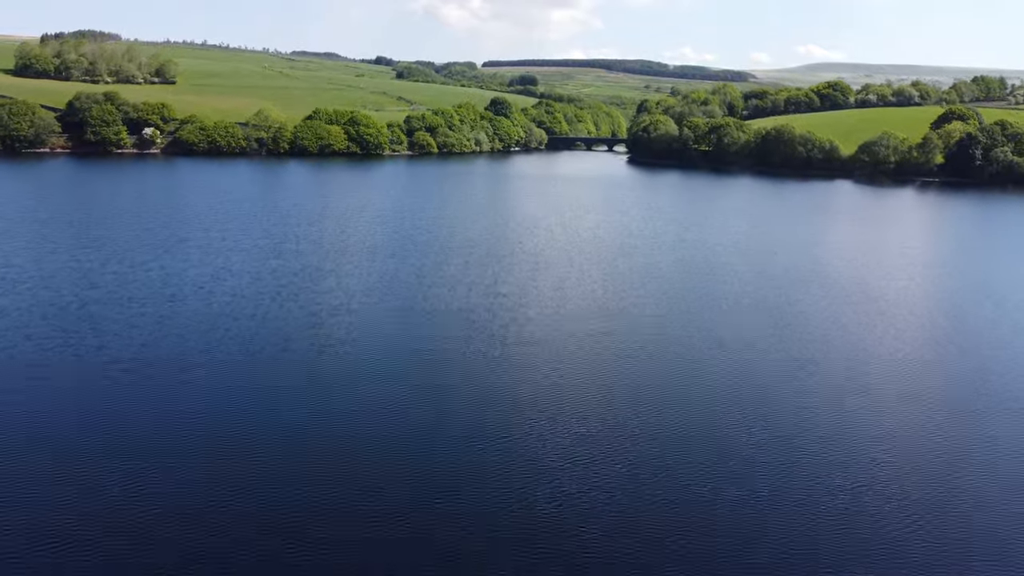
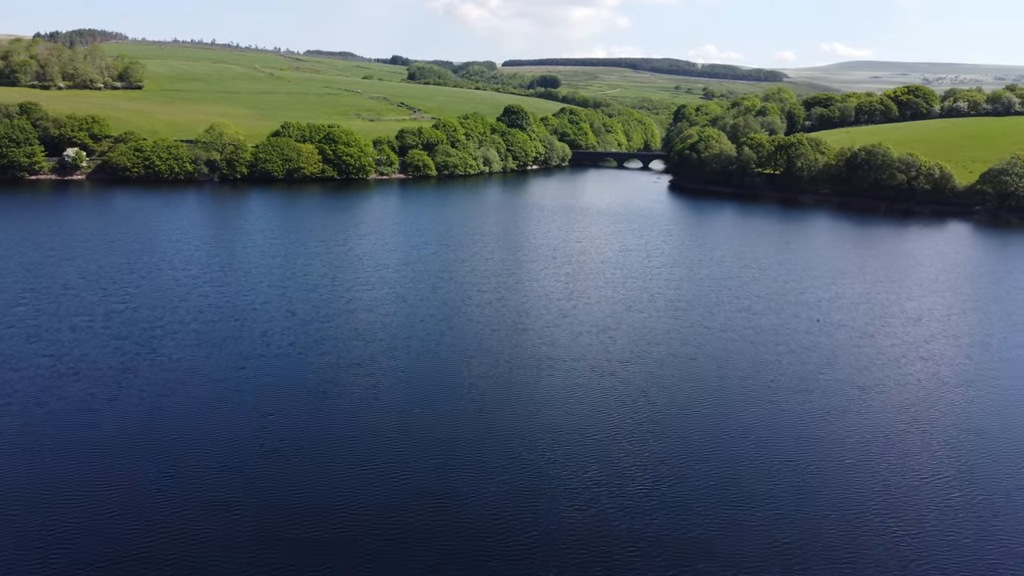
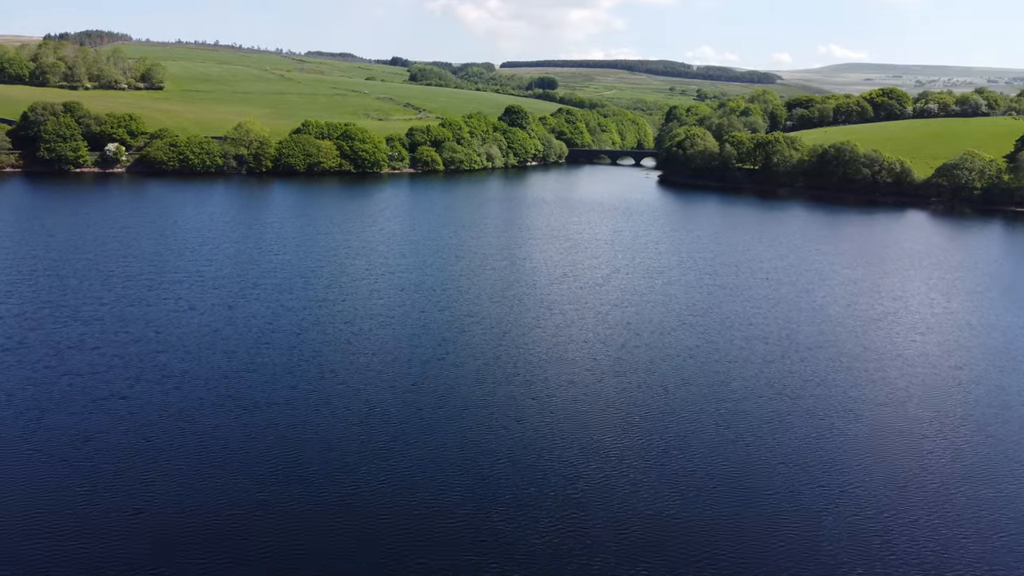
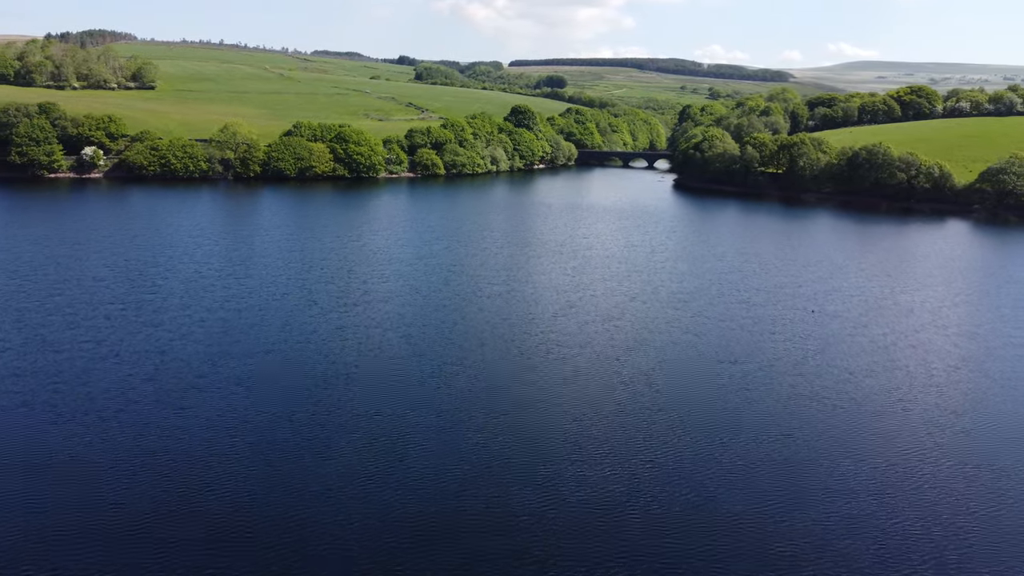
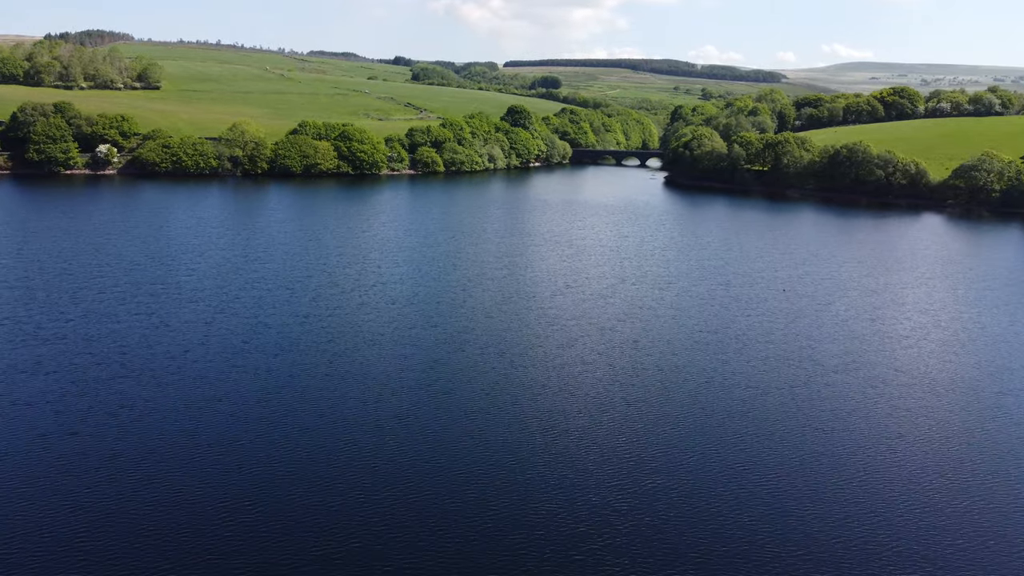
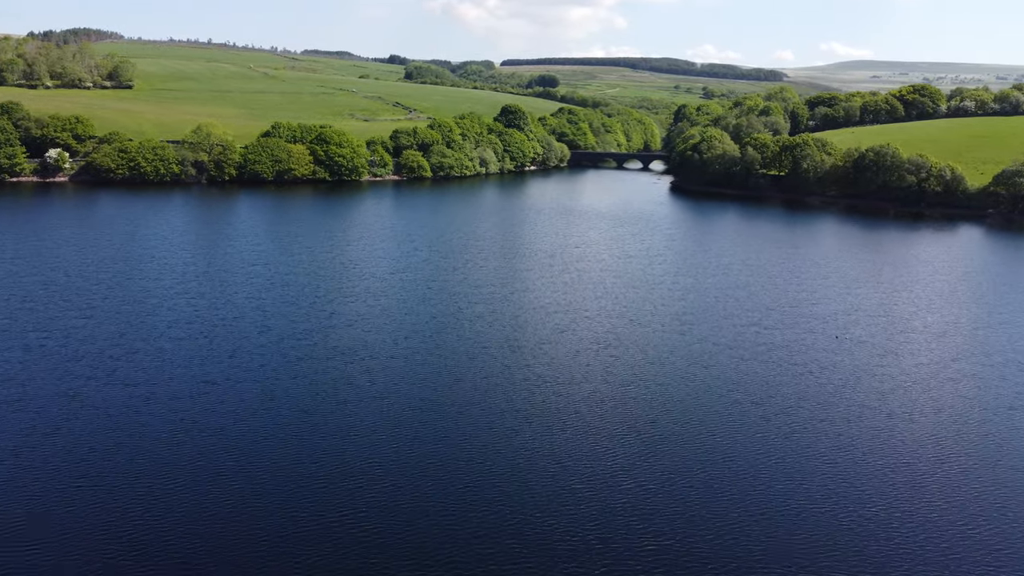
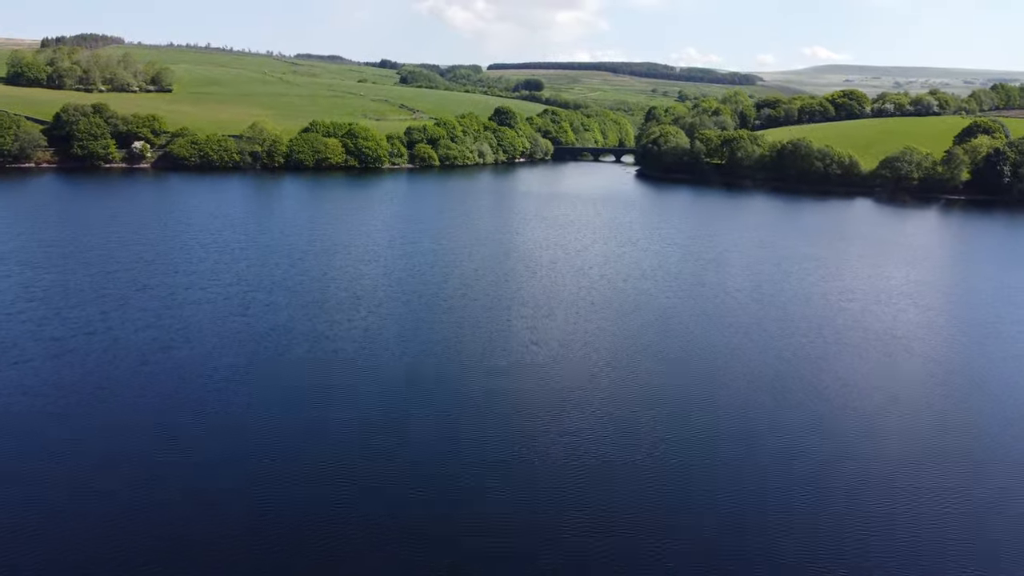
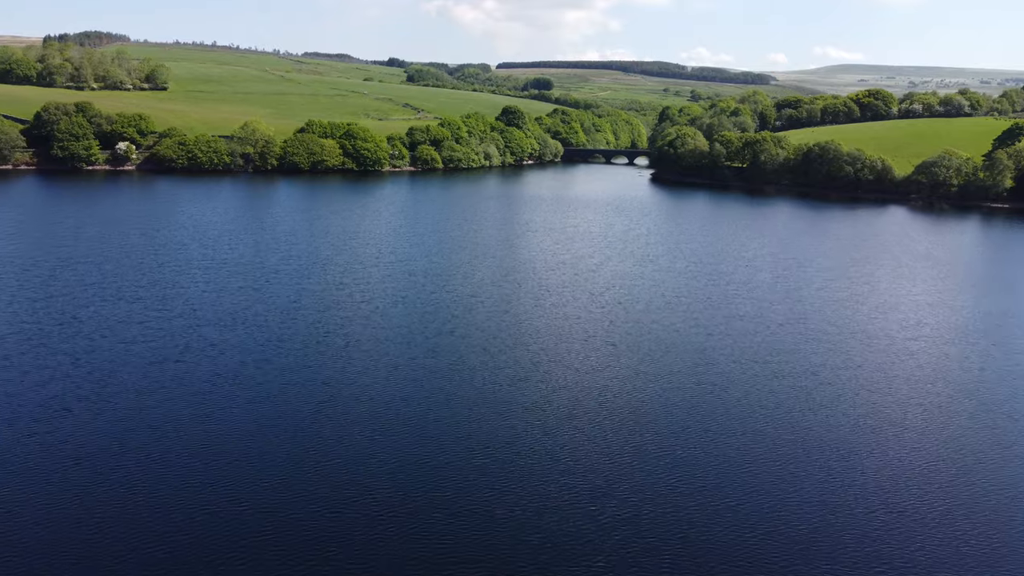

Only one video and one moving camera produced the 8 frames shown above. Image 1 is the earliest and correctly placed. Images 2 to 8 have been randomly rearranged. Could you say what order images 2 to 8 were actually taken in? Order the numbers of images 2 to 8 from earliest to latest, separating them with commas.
7, 8, 3, 5, 4, 2, 6
